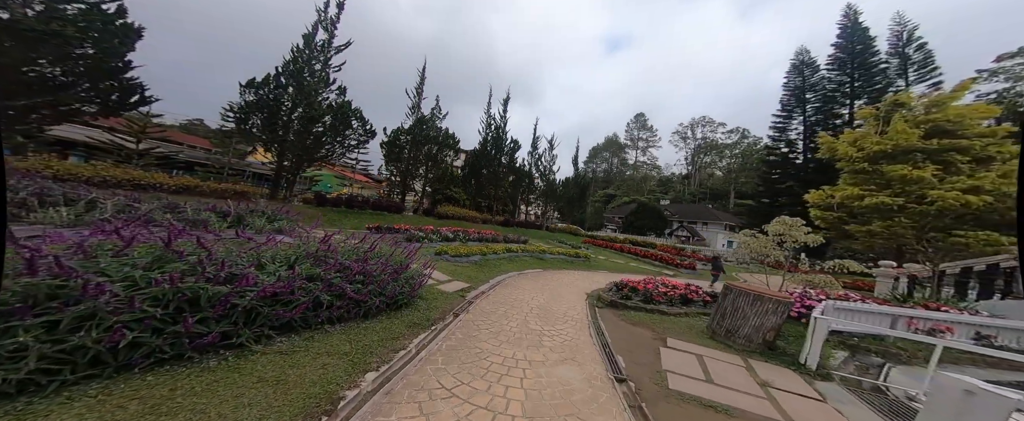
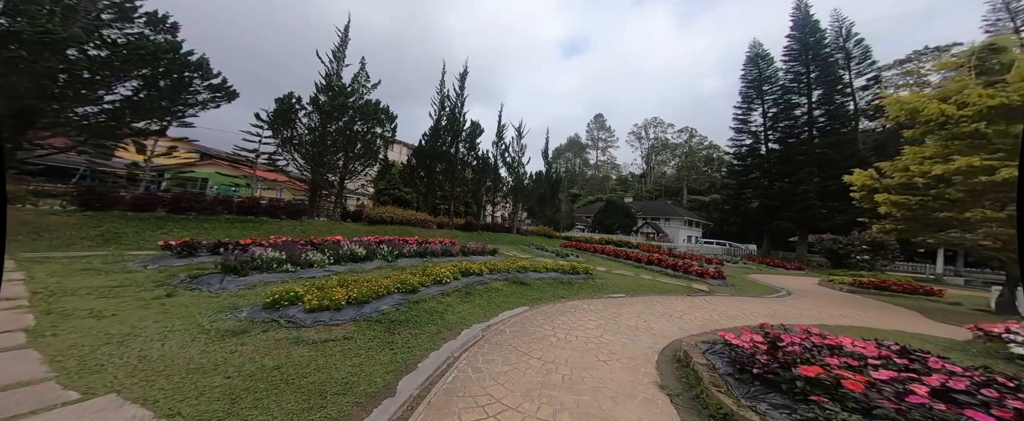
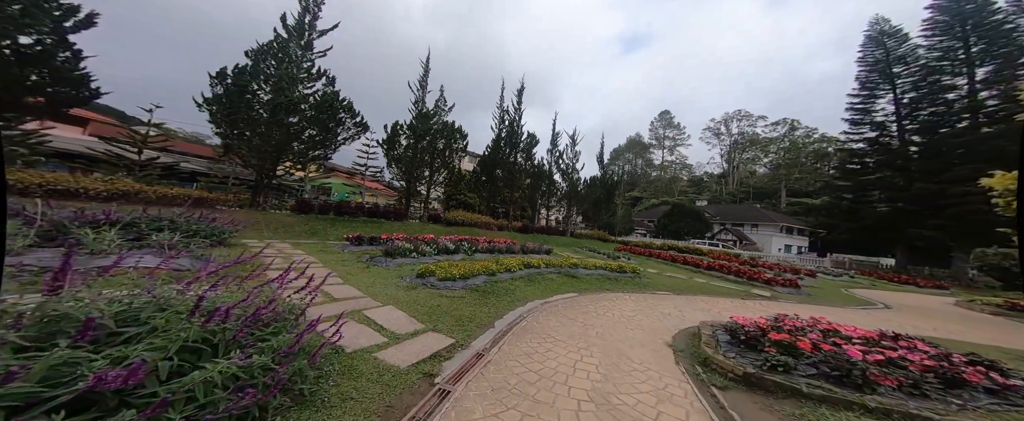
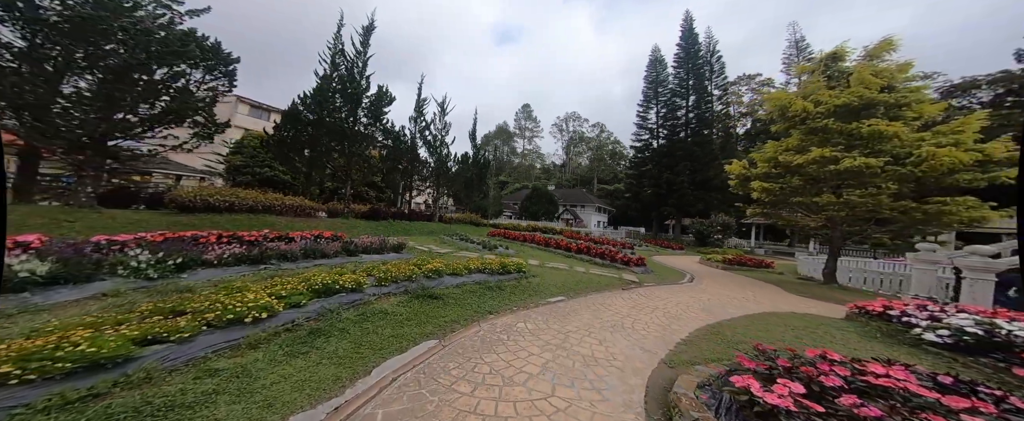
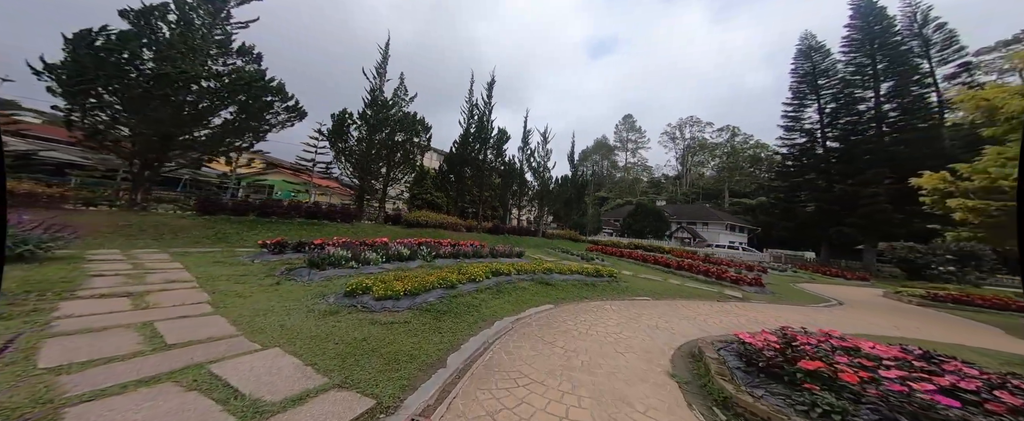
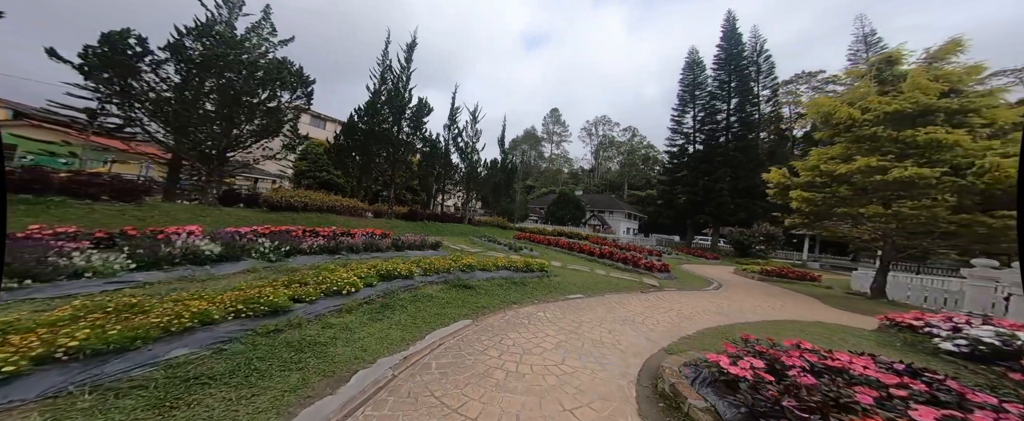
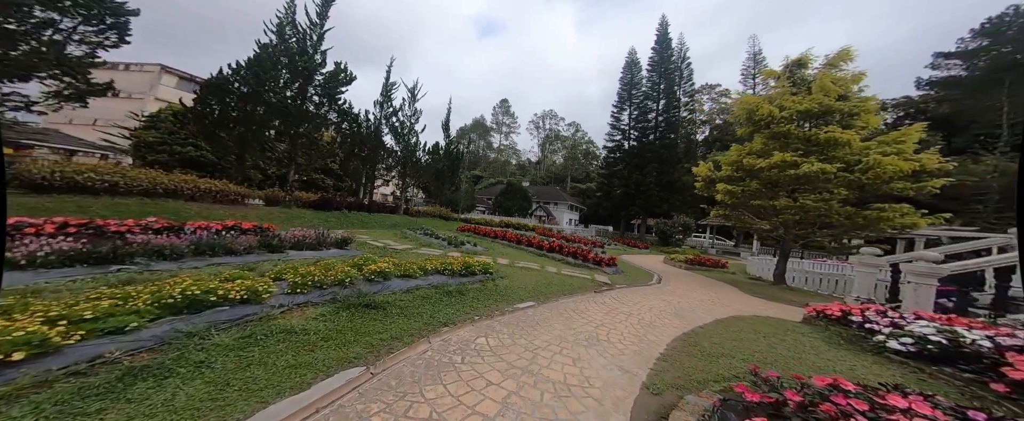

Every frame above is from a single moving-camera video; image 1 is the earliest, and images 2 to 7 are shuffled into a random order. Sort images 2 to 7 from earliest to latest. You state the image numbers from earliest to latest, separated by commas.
3, 5, 2, 6, 4, 7
